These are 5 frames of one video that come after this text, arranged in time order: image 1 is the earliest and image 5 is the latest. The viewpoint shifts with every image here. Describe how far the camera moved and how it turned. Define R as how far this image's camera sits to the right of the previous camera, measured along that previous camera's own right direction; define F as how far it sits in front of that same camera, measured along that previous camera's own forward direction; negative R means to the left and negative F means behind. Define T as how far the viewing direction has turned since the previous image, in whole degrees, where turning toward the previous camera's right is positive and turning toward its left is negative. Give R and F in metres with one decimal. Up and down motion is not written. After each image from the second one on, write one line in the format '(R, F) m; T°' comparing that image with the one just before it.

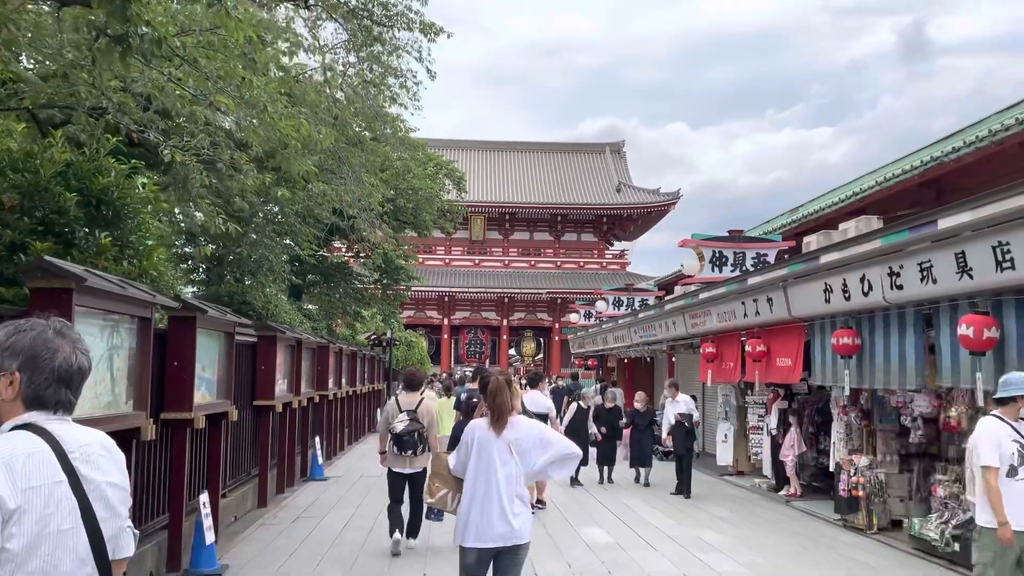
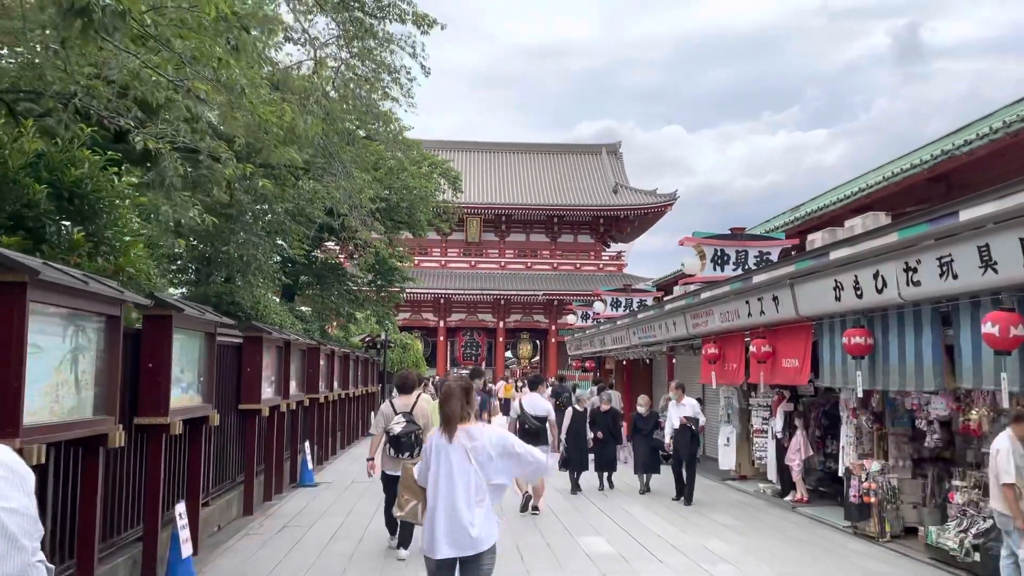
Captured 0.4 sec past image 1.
(0.0, +0.3) m; 0°
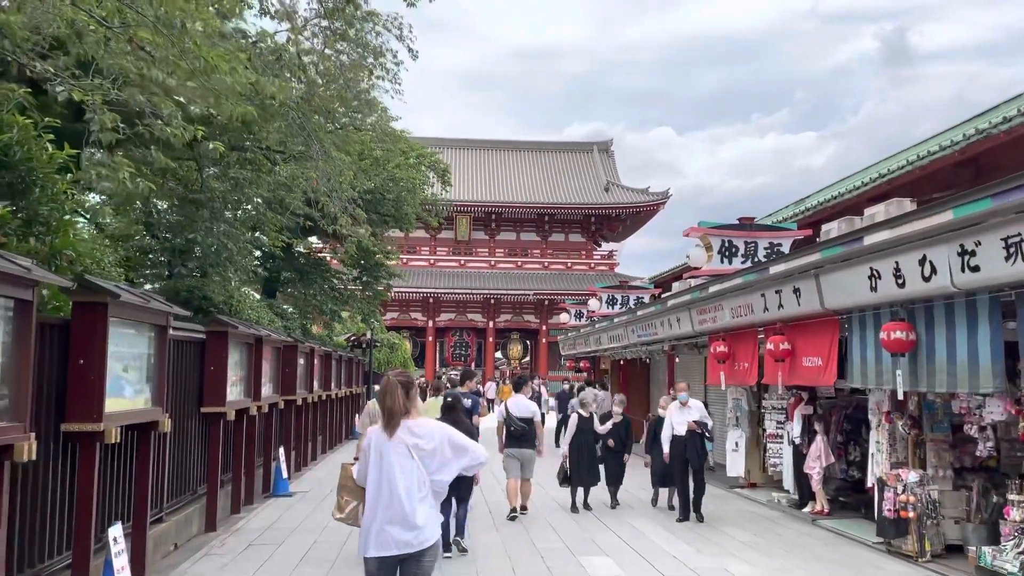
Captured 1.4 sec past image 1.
(0.0, +0.8) m; +1°
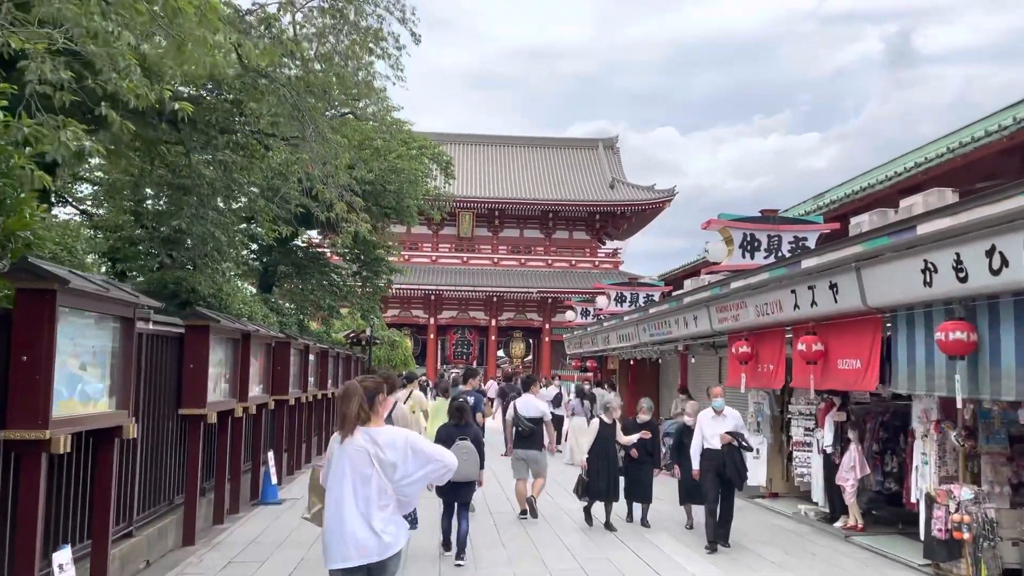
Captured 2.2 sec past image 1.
(-0.1, +0.7) m; 0°
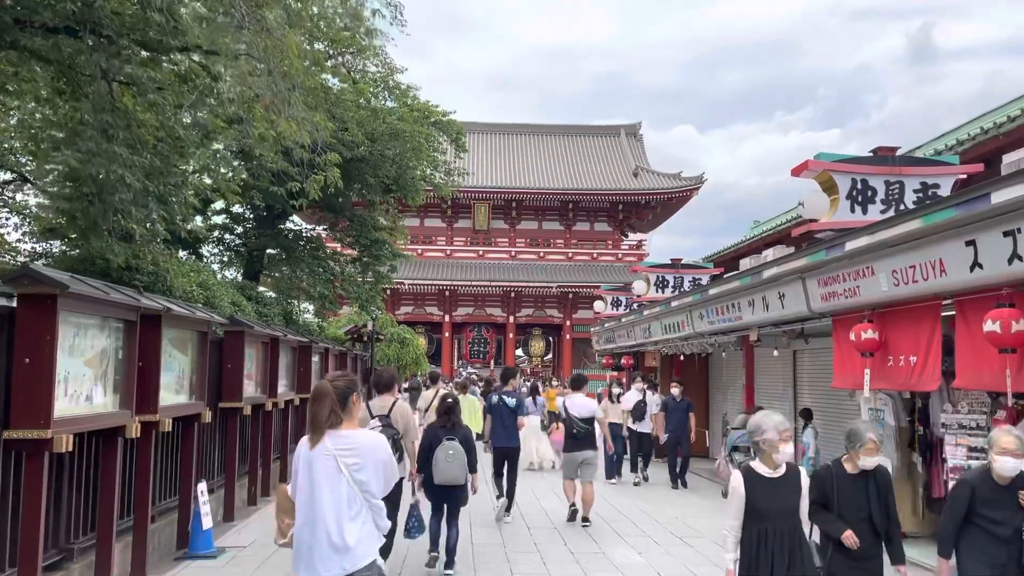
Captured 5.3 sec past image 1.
(-0.1, +2.5) m; -1°
